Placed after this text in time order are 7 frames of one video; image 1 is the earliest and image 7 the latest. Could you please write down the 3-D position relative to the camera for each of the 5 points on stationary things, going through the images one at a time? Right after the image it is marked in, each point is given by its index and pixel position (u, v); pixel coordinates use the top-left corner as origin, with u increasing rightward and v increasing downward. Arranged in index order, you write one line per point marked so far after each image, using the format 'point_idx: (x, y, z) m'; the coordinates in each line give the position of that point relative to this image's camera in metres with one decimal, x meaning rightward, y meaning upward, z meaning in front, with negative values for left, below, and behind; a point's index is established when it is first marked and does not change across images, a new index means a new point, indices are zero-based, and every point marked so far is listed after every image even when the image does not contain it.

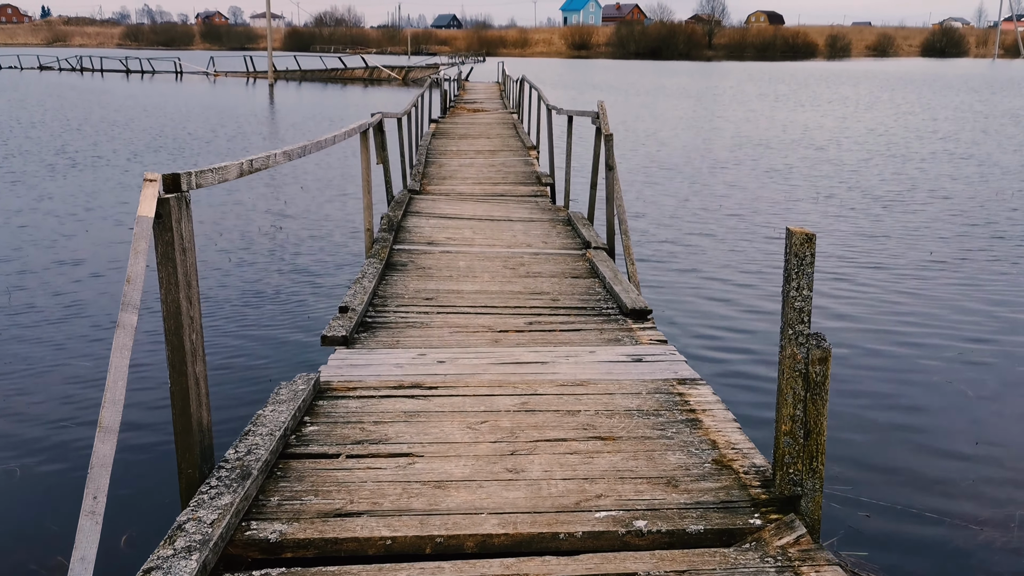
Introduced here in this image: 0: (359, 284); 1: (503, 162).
0: (-0.7, 0.0, +5.2) m
1: (-0.1, +1.3, +12.3) m
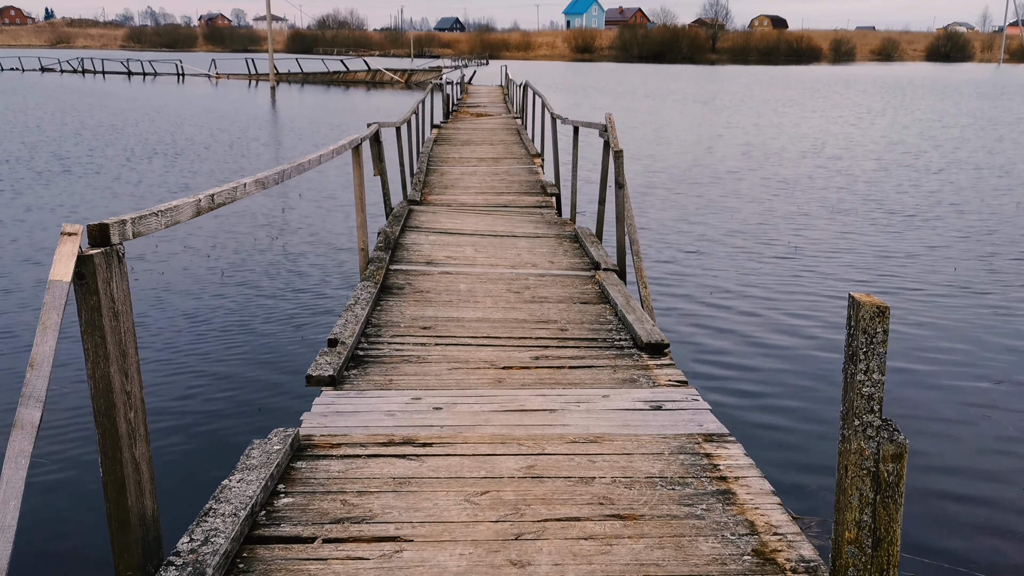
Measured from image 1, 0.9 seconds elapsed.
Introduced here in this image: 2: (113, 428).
0: (-0.7, -0.1, +4.8) m
1: (0.0, +1.2, +11.9) m
2: (-0.7, -0.2, +2.0) m
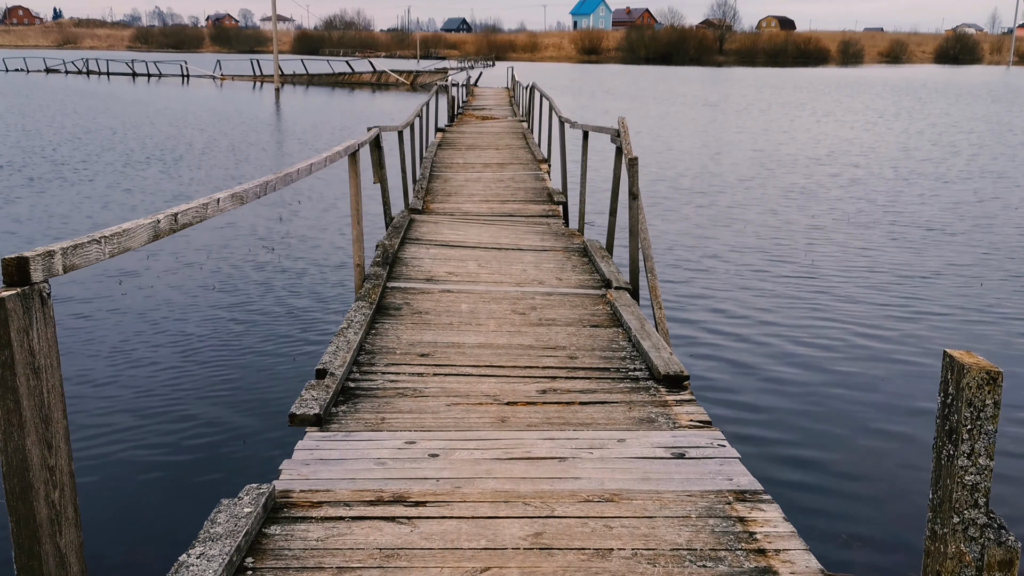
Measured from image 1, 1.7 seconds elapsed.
0: (-0.7, -0.2, +4.5) m
1: (0.0, +1.1, +11.5) m
2: (-0.7, -0.3, +1.6) m
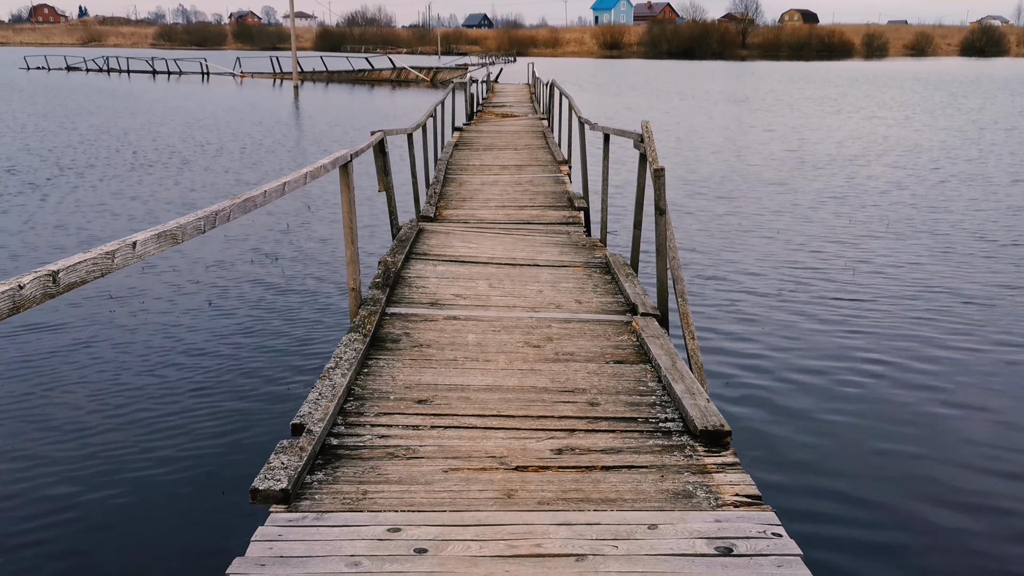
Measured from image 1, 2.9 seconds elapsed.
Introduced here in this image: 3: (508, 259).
0: (-0.6, -0.3, +3.9) m
1: (+0.2, +1.0, +10.9) m
2: (-0.7, -0.5, +1.0) m
3: (0.0, +0.2, +6.5) m
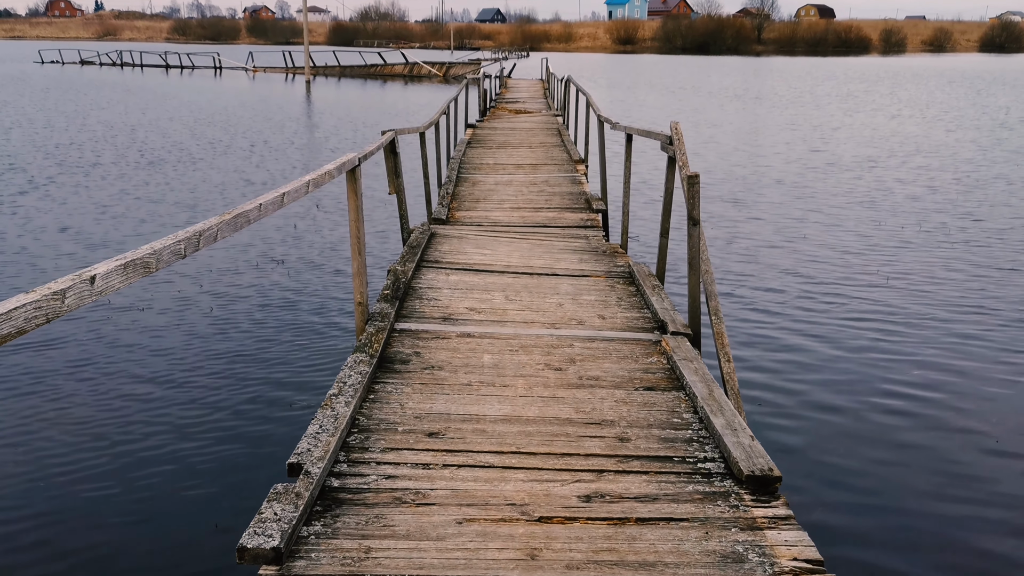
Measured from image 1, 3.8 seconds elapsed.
0: (-0.6, -0.4, +3.5) m
1: (+0.3, +1.0, +10.5) m
2: (-0.7, -0.5, +0.7) m
3: (+0.1, +0.1, +6.1) m
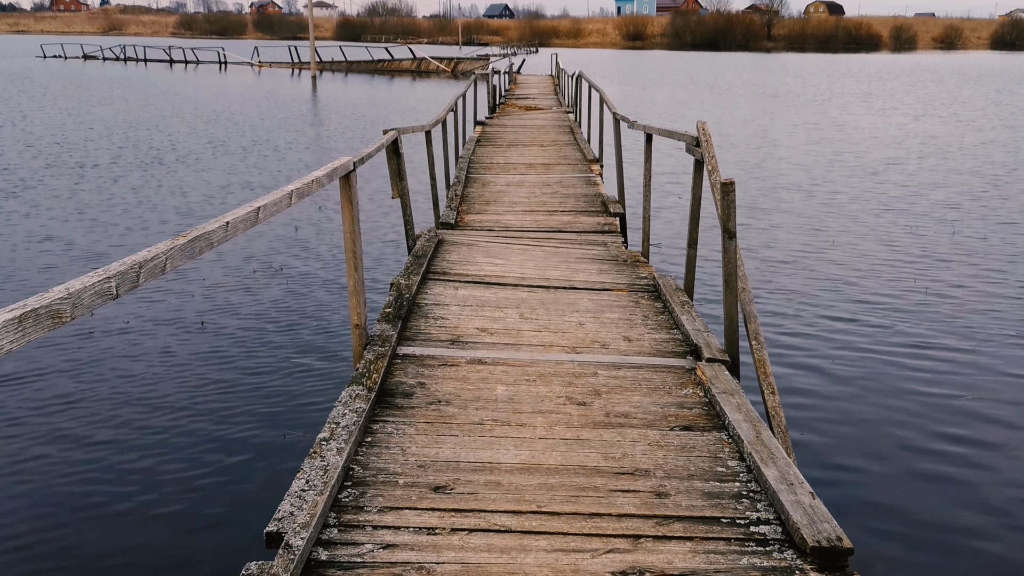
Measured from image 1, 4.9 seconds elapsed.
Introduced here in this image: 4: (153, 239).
0: (-0.5, -0.4, +3.0) m
1: (+0.4, +0.9, +10.0) m
2: (-0.6, -0.6, +0.2) m
3: (+0.1, 0.0, +5.6) m
4: (-3.0, +0.4, +9.6) m
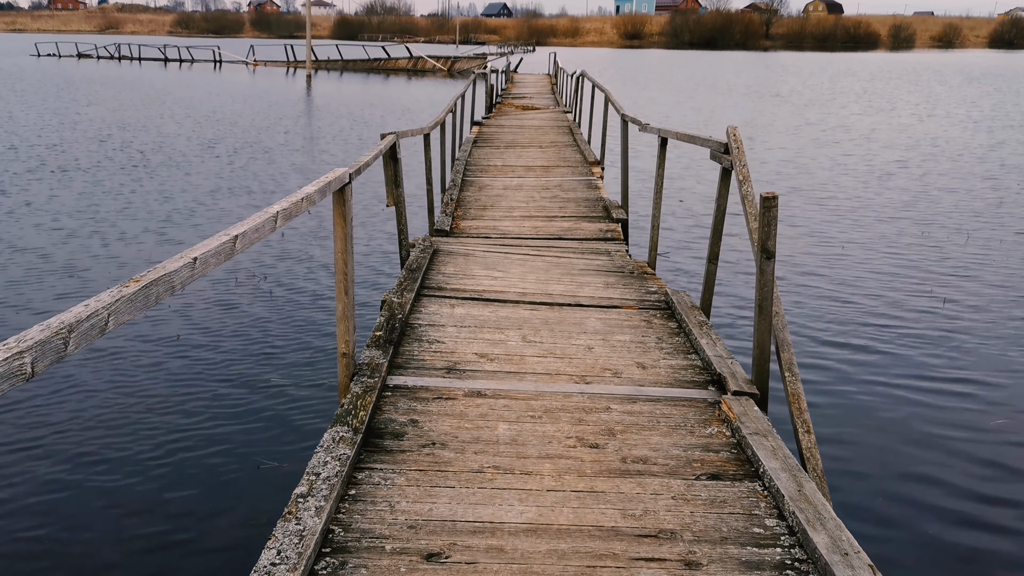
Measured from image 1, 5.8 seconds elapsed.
0: (-0.5, -0.5, +2.6) m
1: (+0.4, +0.9, +9.6) m
2: (-0.6, -0.7, -0.2) m
3: (+0.1, 0.0, +5.2) m
4: (-3.0, +0.3, +9.2) m
